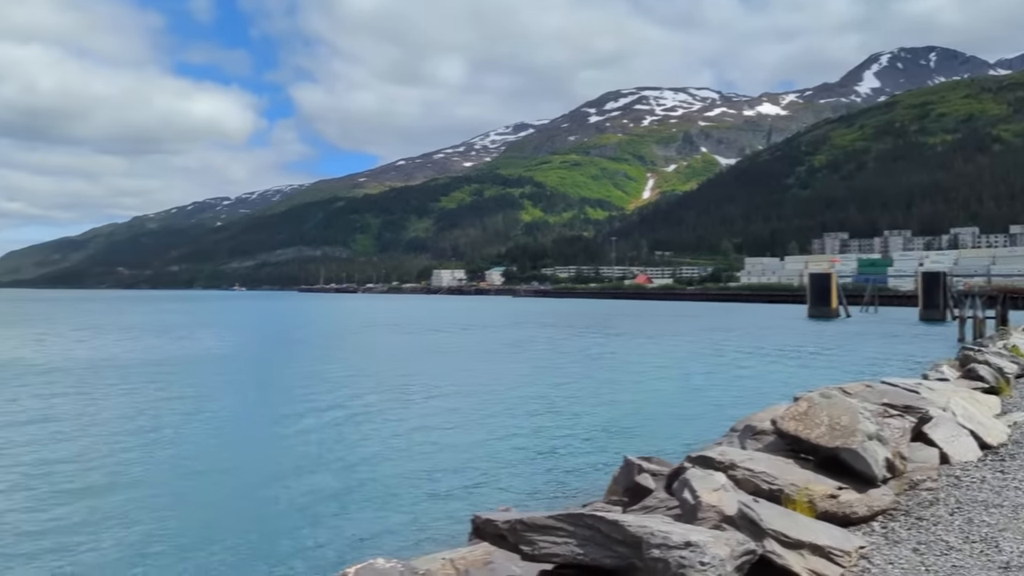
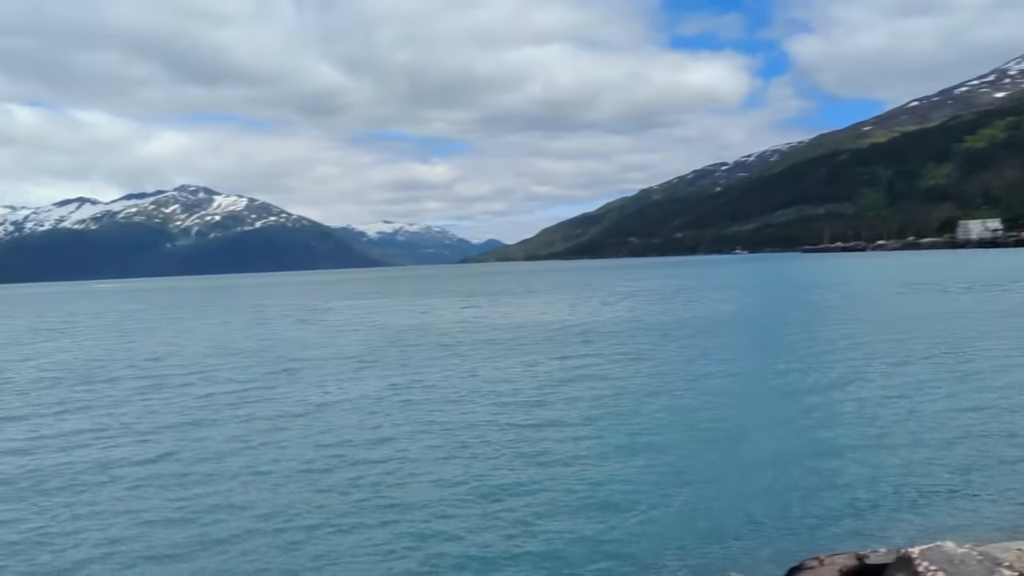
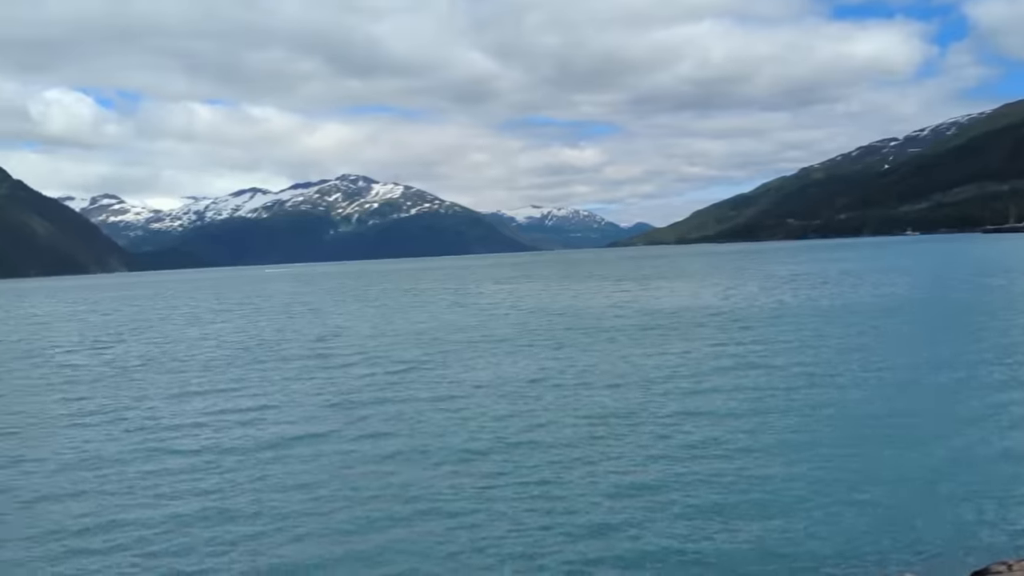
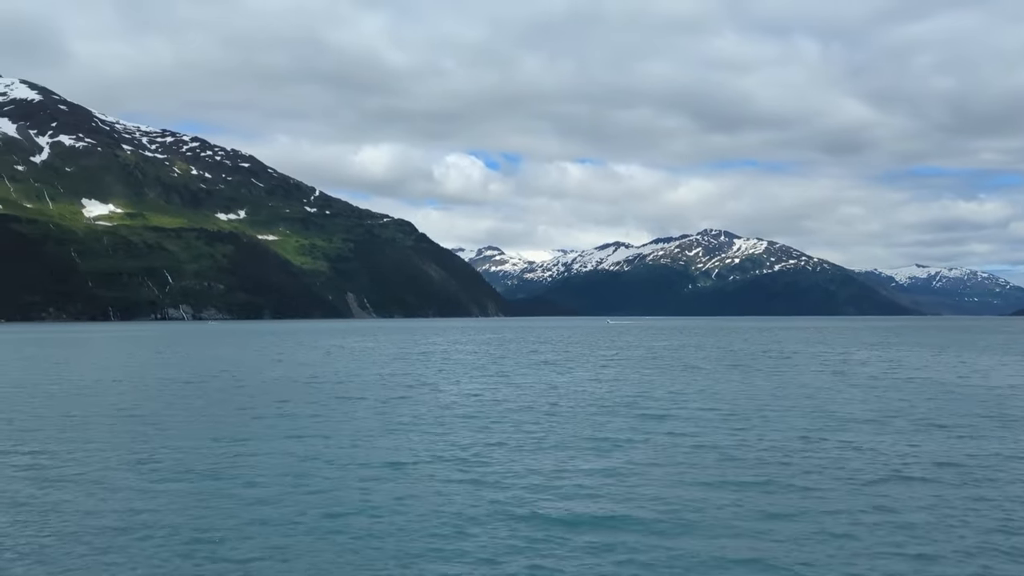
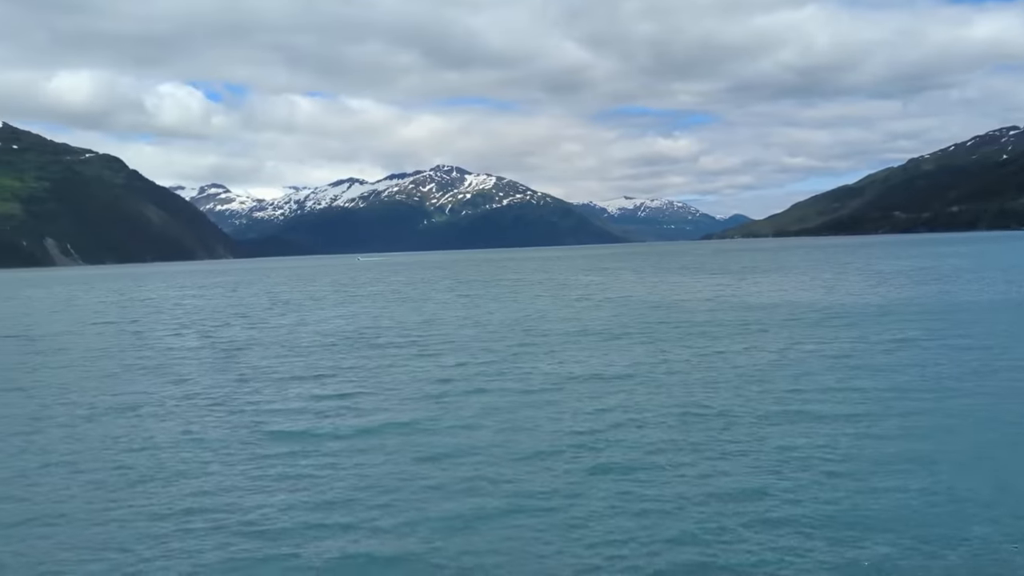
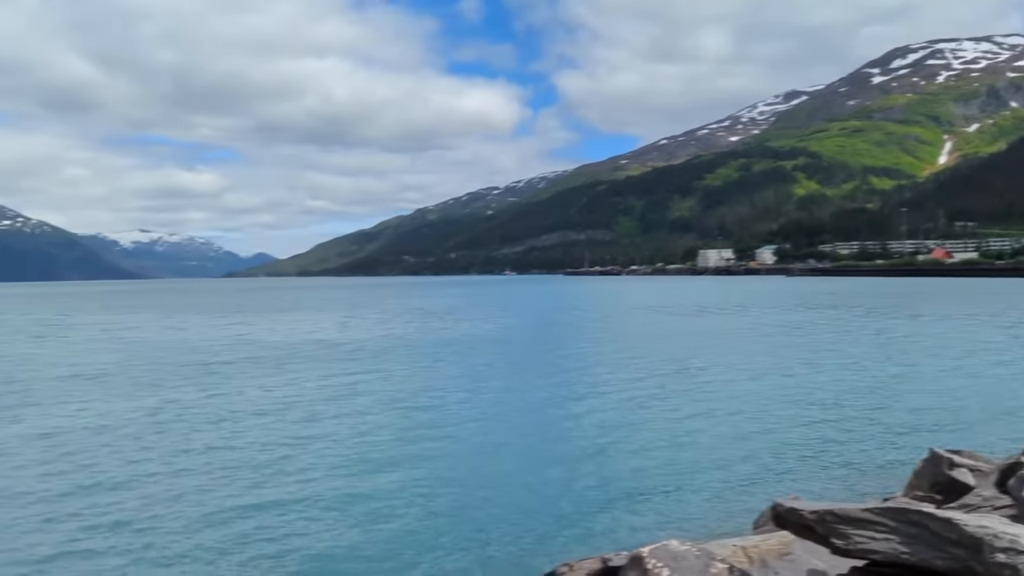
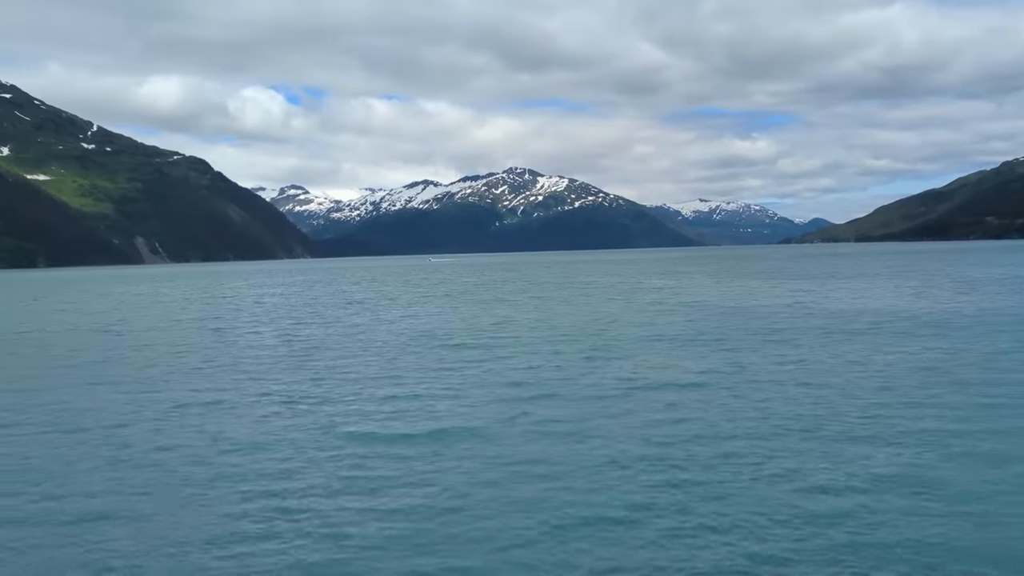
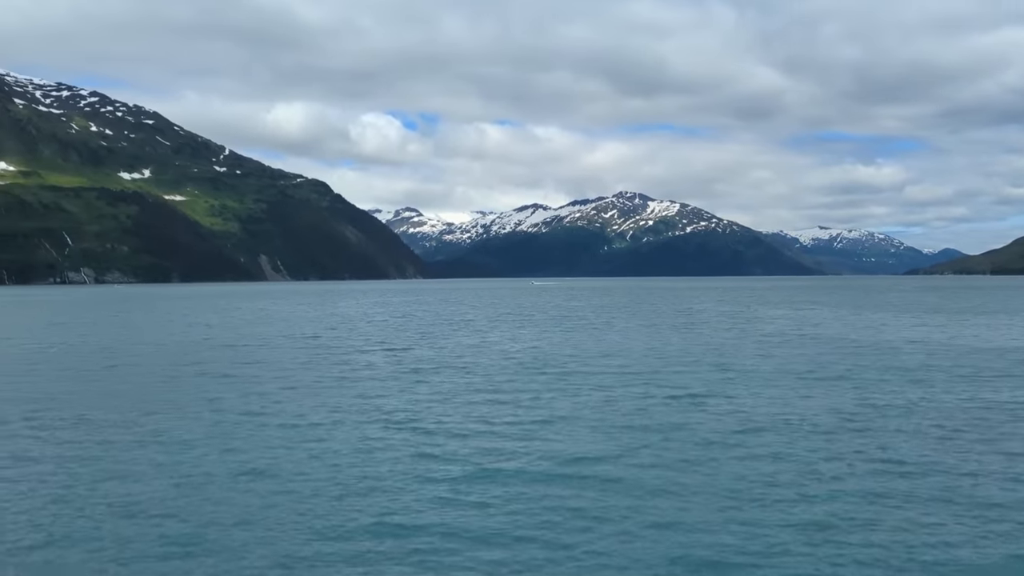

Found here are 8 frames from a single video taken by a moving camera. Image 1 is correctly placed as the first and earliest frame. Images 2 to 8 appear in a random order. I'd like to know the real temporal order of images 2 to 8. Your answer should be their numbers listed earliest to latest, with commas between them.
6, 2, 3, 5, 7, 8, 4
